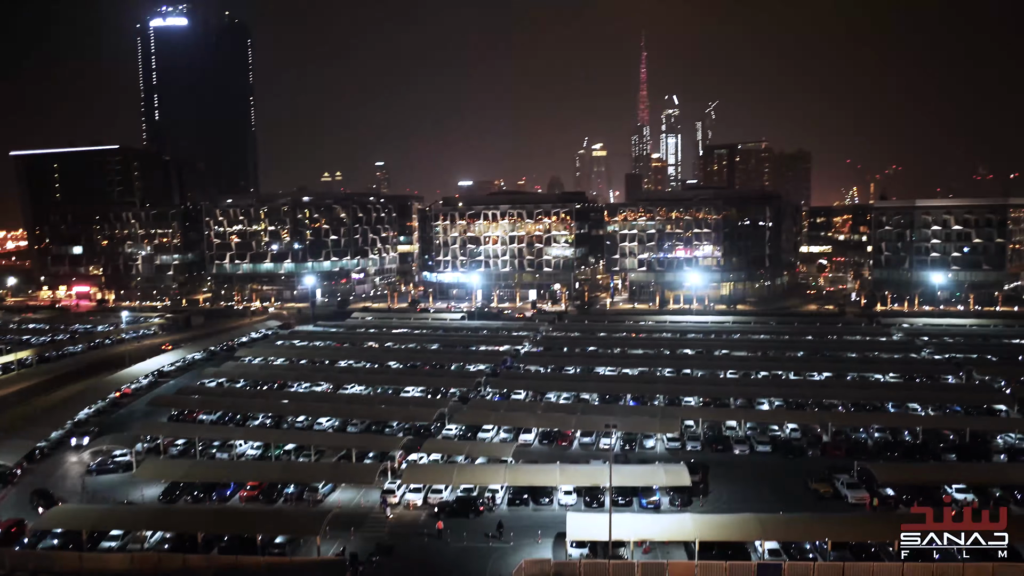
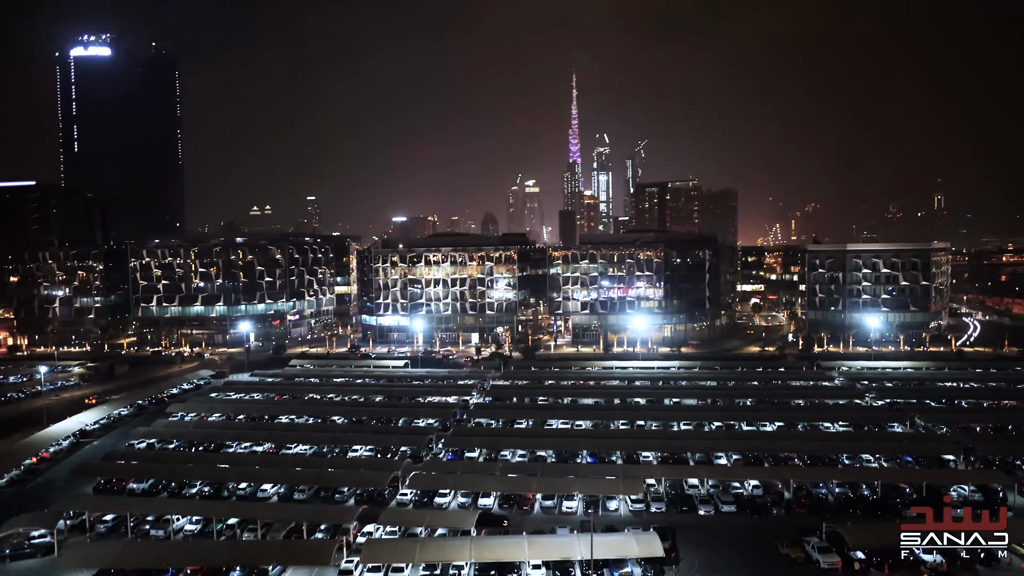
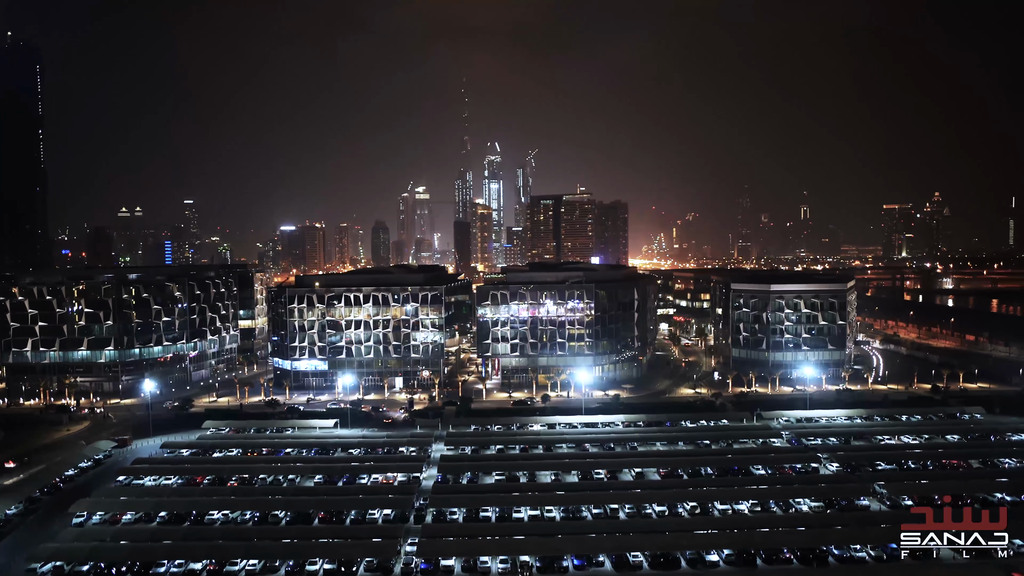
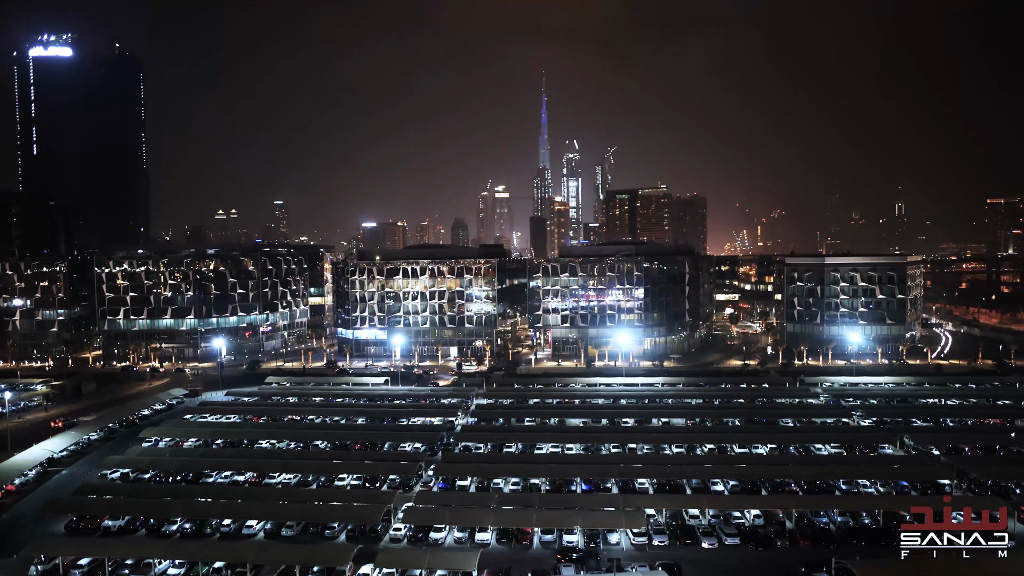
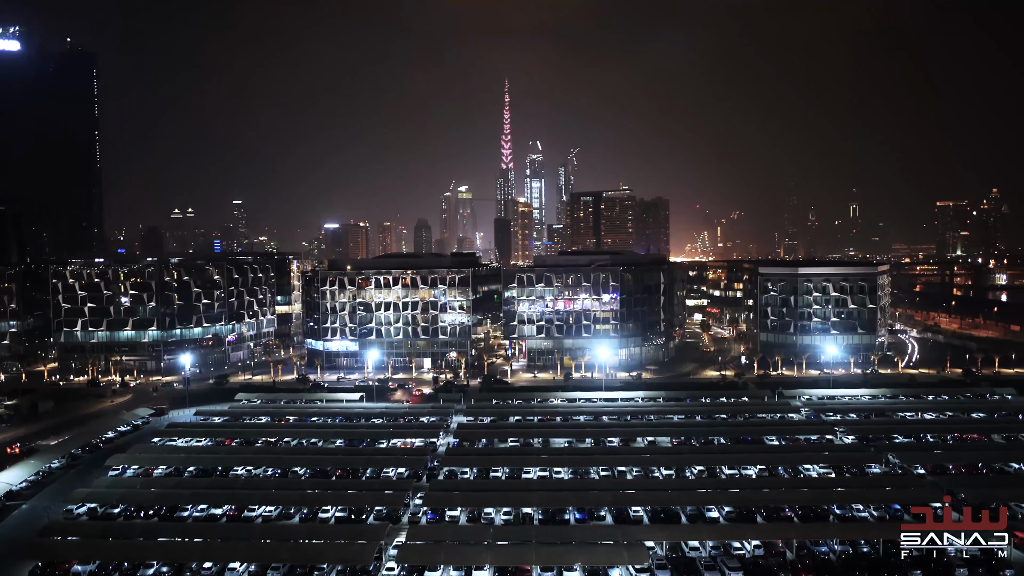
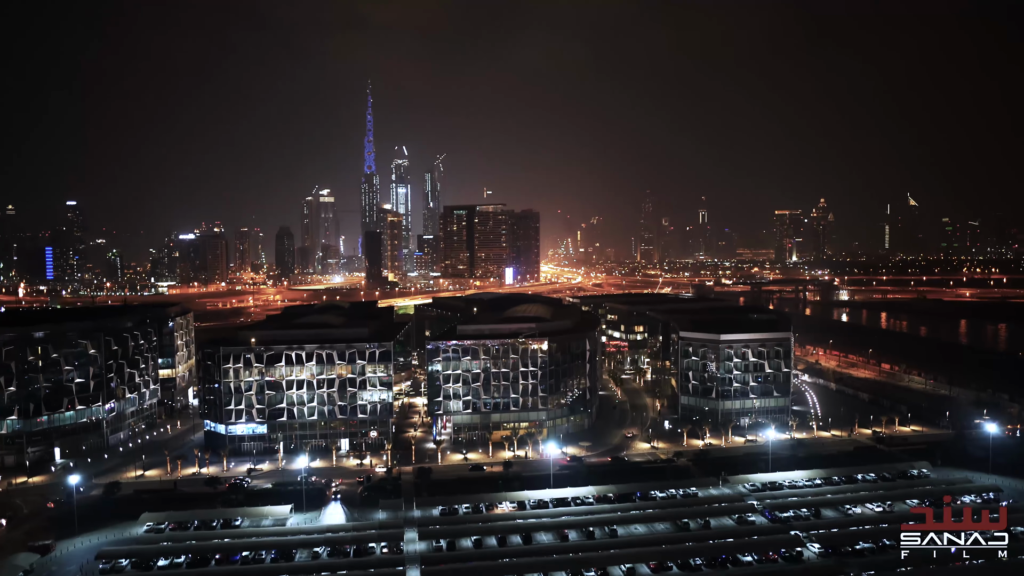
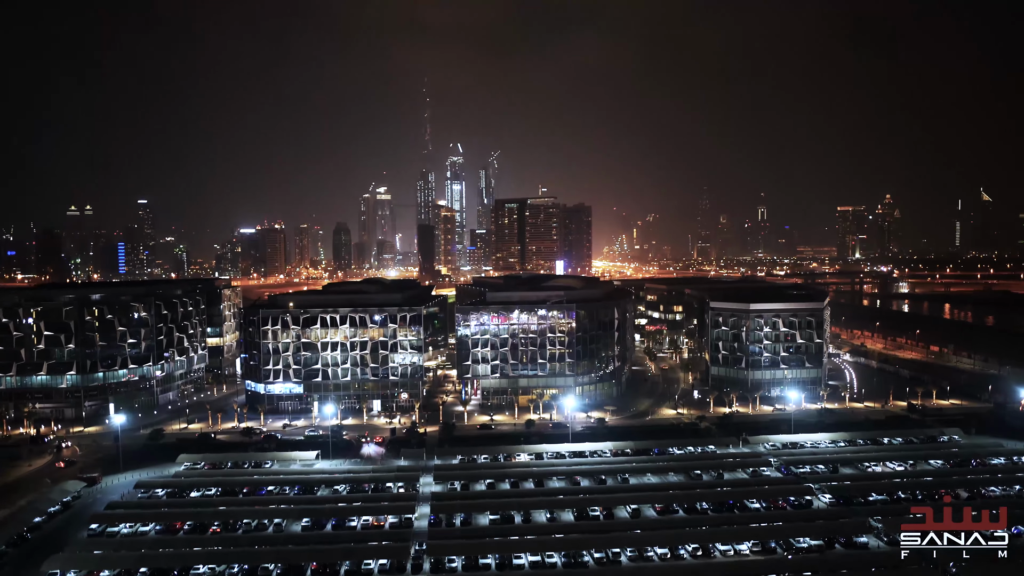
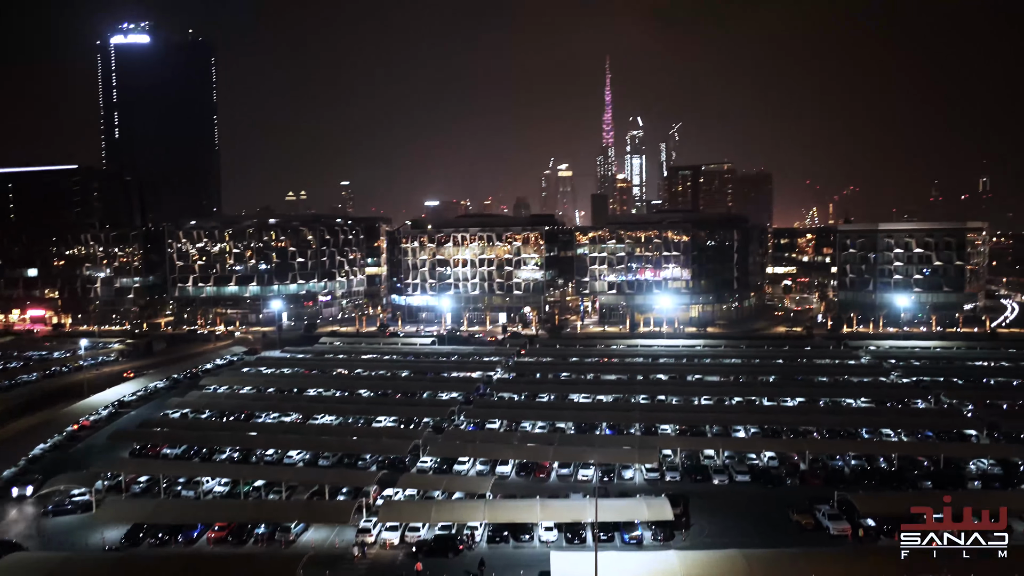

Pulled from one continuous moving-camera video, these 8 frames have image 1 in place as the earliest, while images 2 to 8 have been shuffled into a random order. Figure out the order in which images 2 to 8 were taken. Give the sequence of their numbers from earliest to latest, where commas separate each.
8, 2, 4, 5, 3, 7, 6
